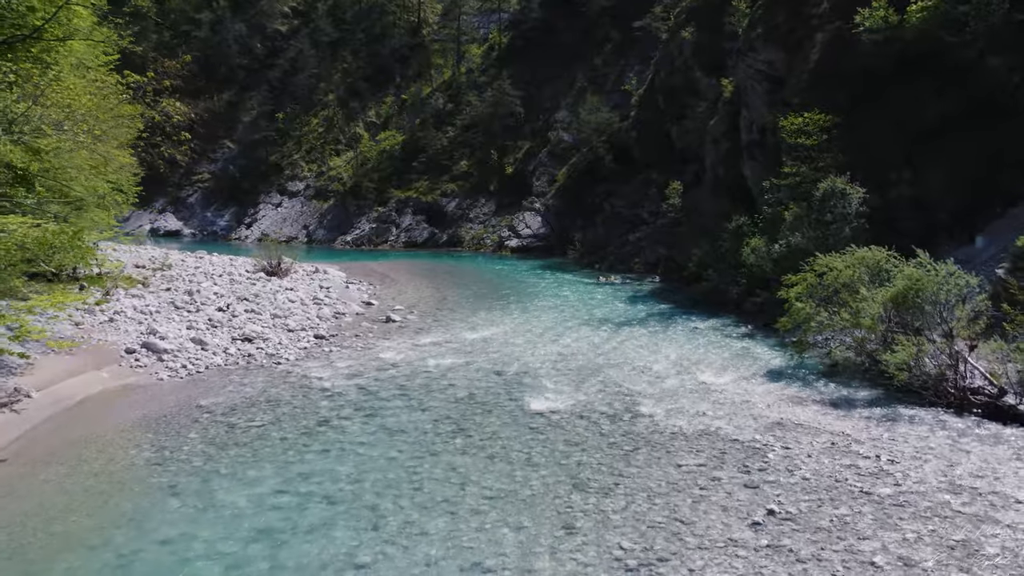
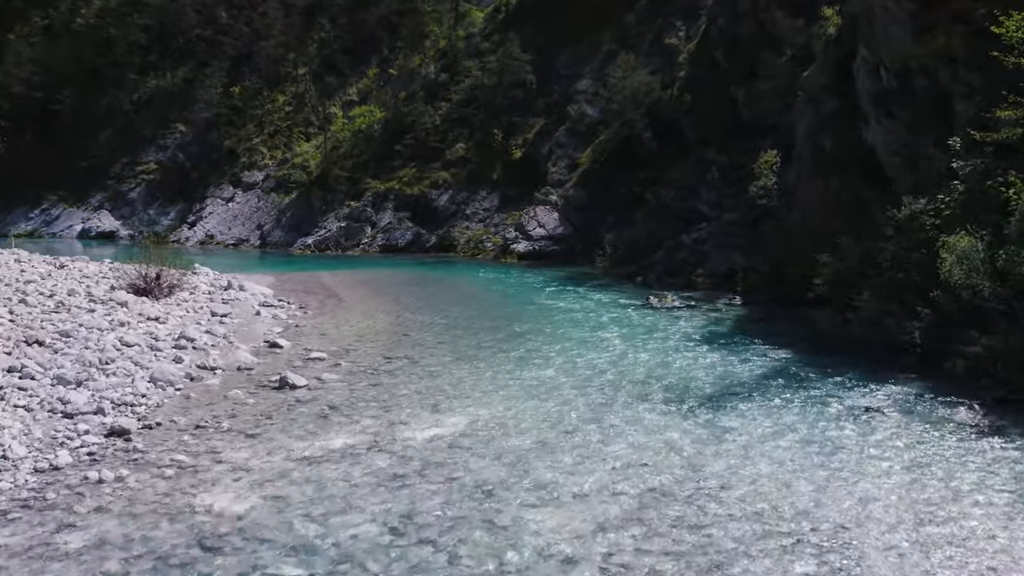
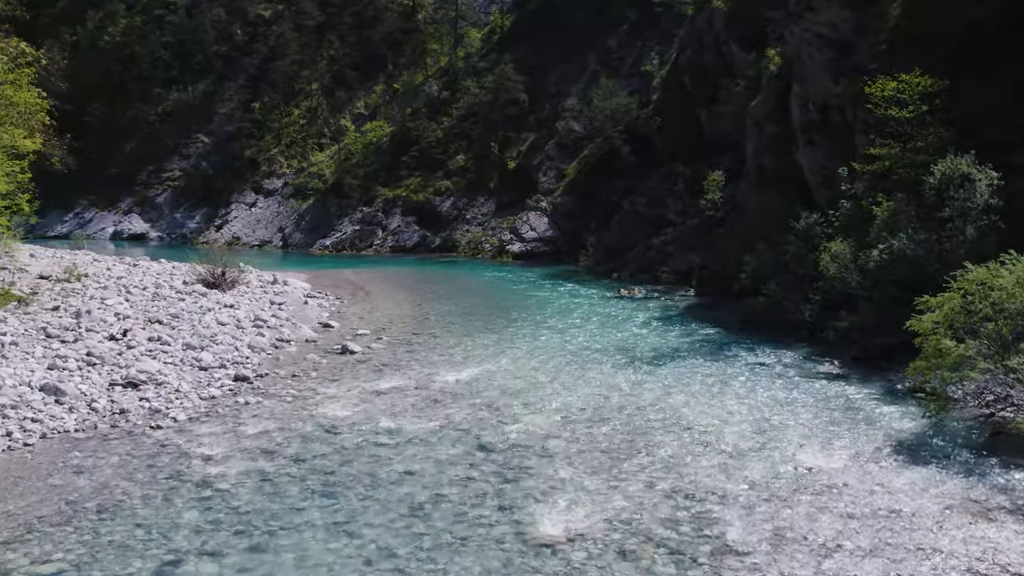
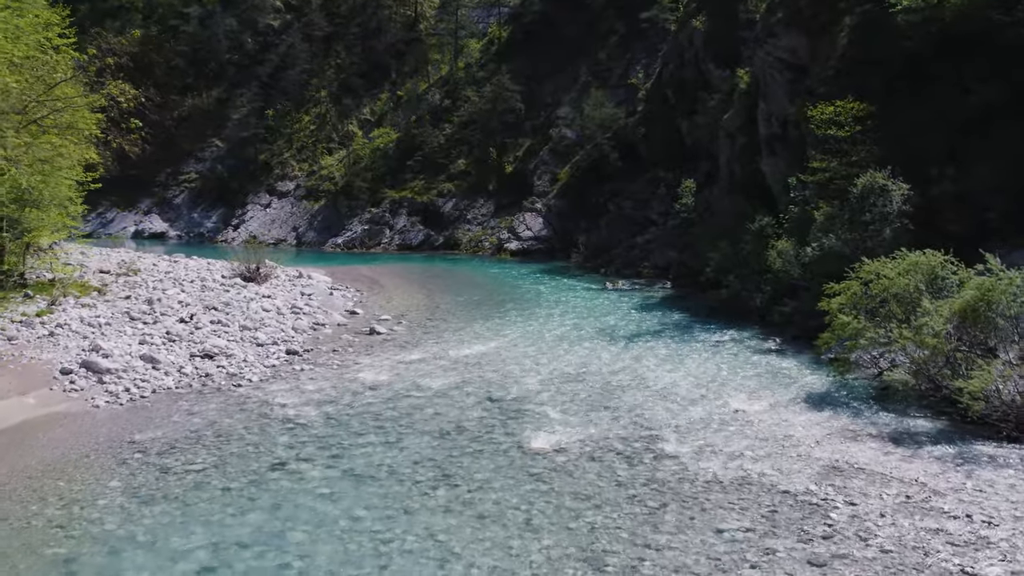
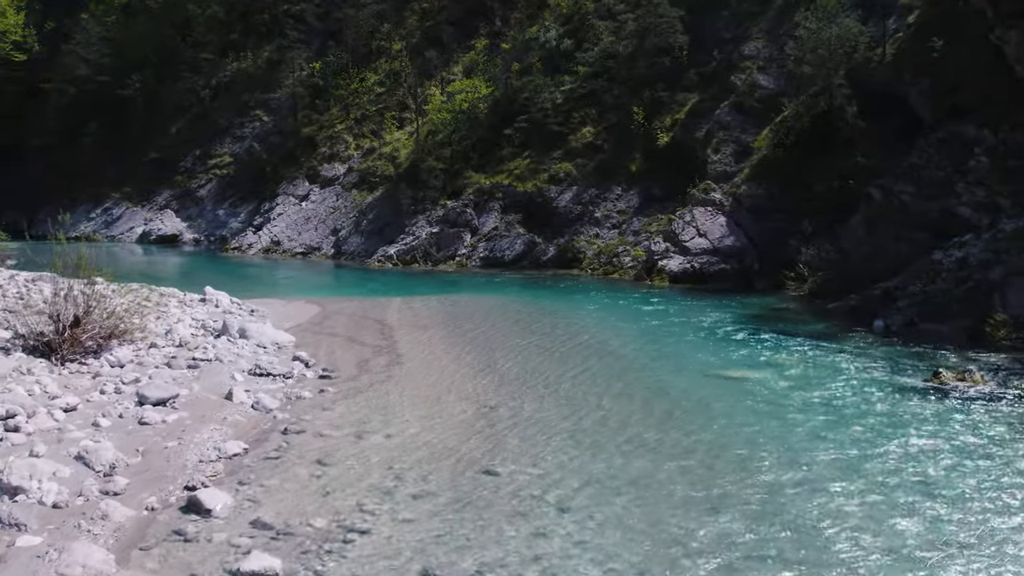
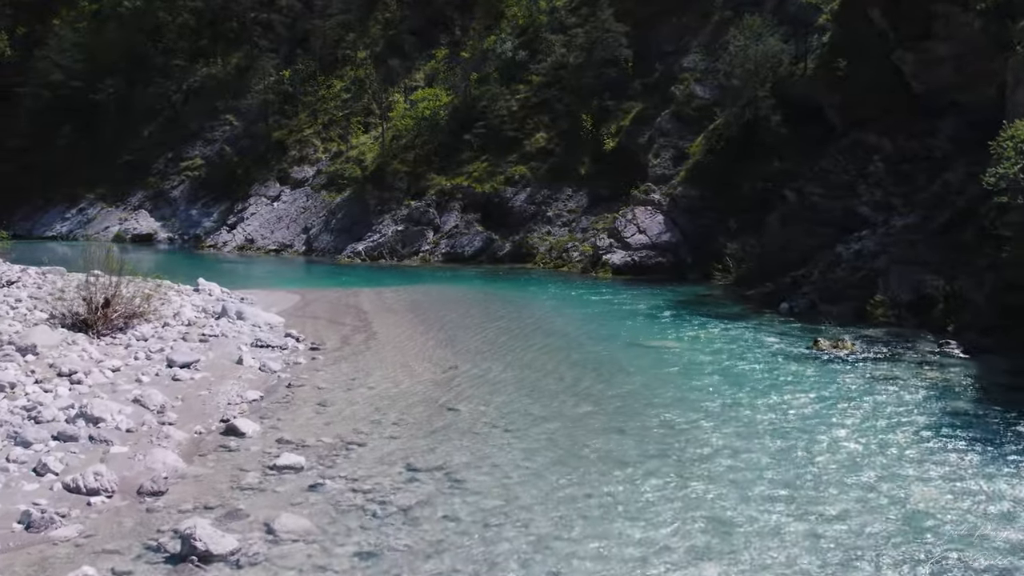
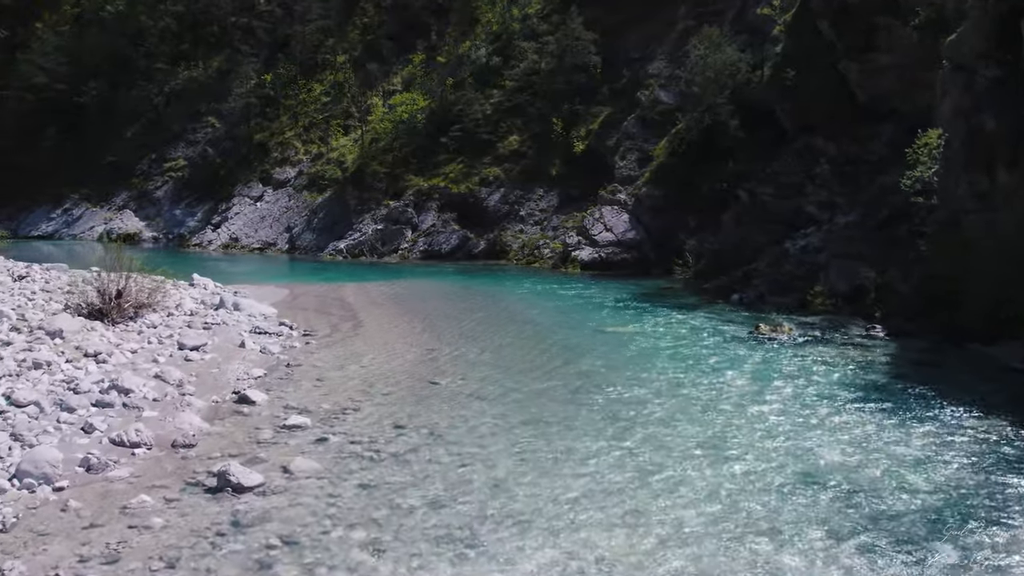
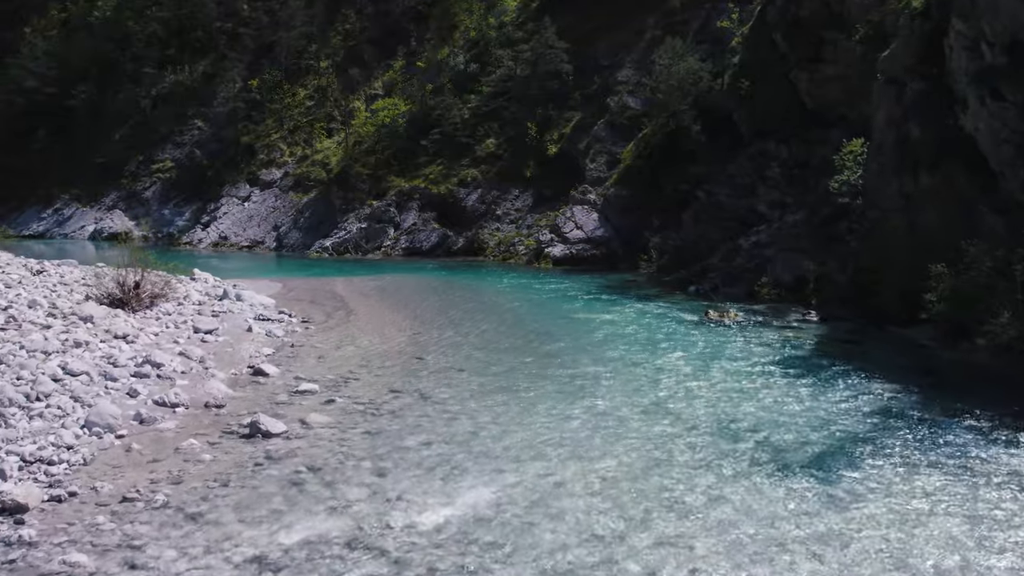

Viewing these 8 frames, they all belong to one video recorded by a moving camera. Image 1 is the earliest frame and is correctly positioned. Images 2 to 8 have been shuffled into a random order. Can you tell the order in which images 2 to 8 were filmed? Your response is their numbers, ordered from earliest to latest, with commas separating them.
4, 3, 2, 8, 7, 6, 5
